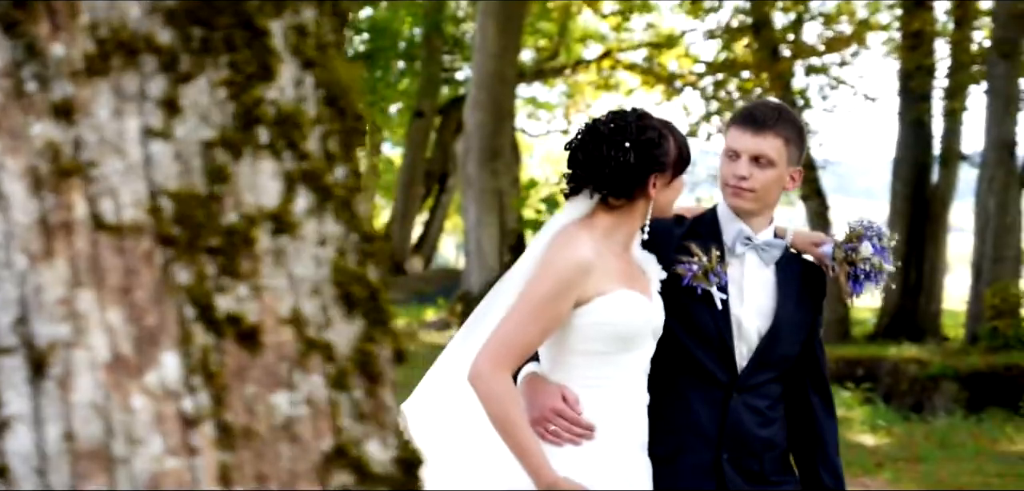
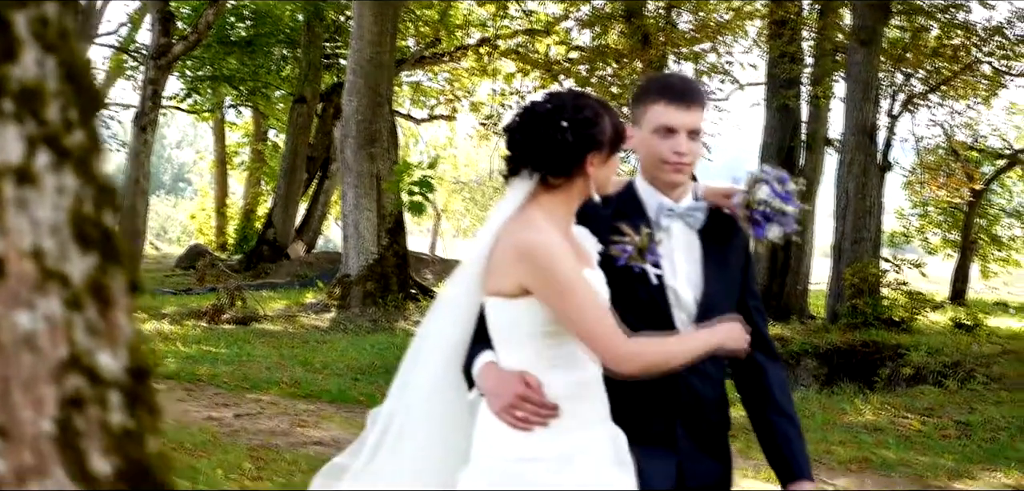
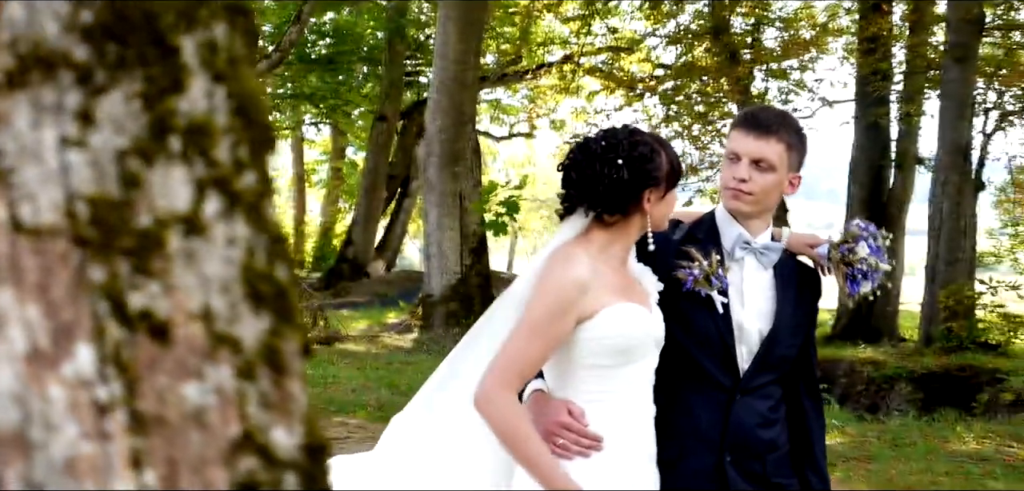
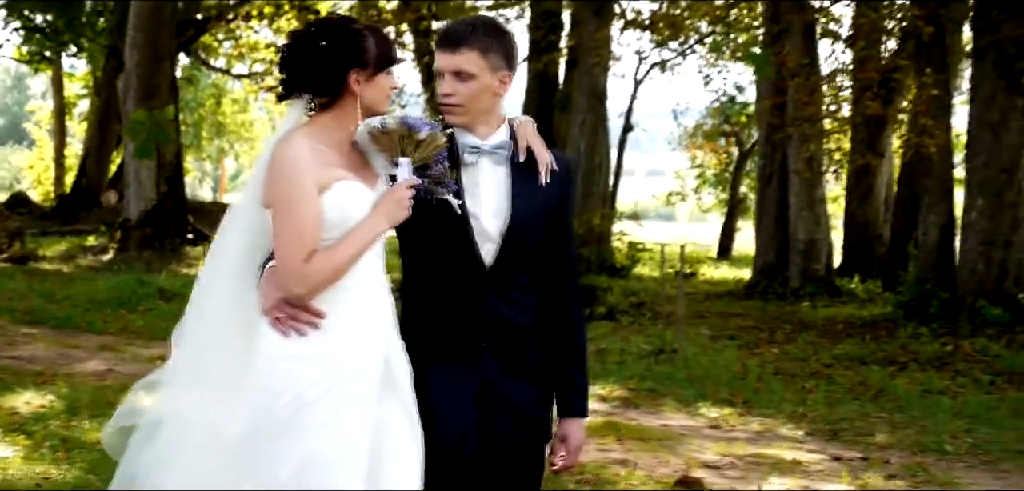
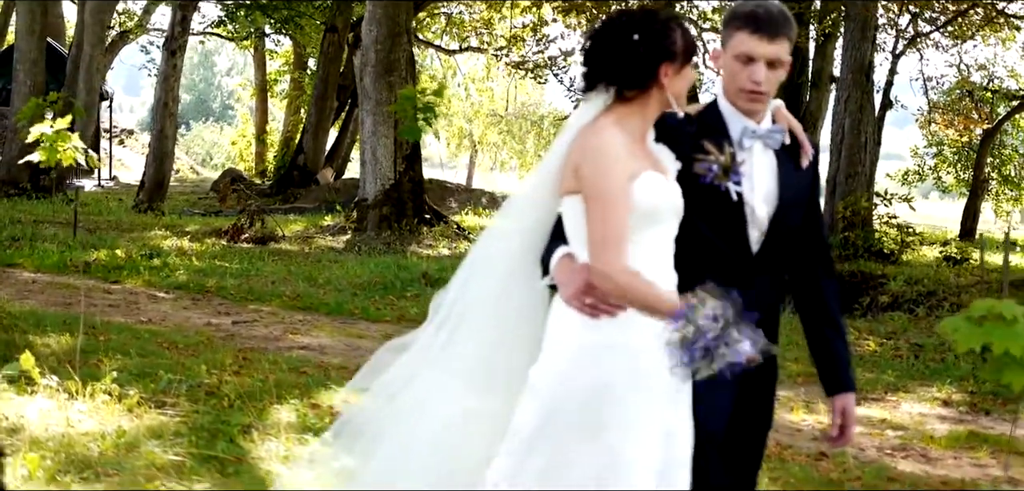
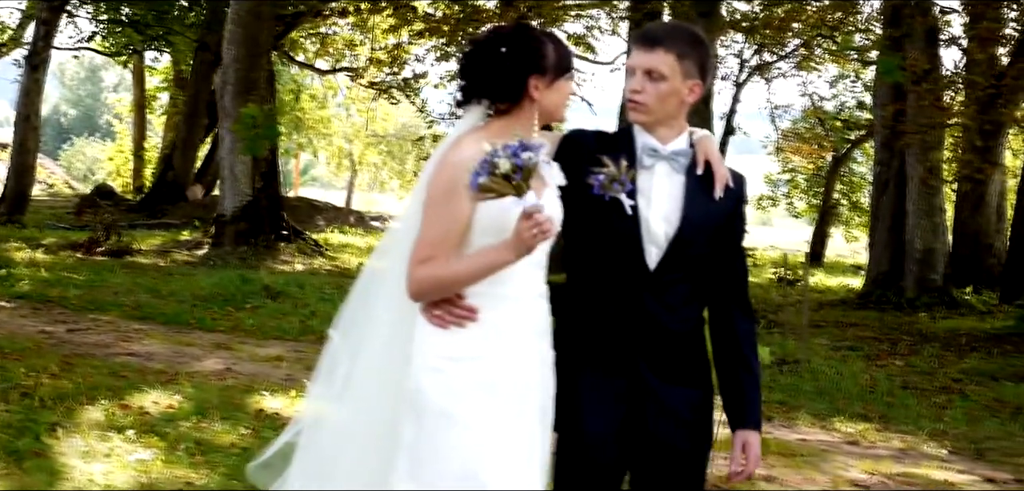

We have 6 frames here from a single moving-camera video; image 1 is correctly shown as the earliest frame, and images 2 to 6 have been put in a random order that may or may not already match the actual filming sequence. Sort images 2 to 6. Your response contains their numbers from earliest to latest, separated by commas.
3, 2, 5, 6, 4
